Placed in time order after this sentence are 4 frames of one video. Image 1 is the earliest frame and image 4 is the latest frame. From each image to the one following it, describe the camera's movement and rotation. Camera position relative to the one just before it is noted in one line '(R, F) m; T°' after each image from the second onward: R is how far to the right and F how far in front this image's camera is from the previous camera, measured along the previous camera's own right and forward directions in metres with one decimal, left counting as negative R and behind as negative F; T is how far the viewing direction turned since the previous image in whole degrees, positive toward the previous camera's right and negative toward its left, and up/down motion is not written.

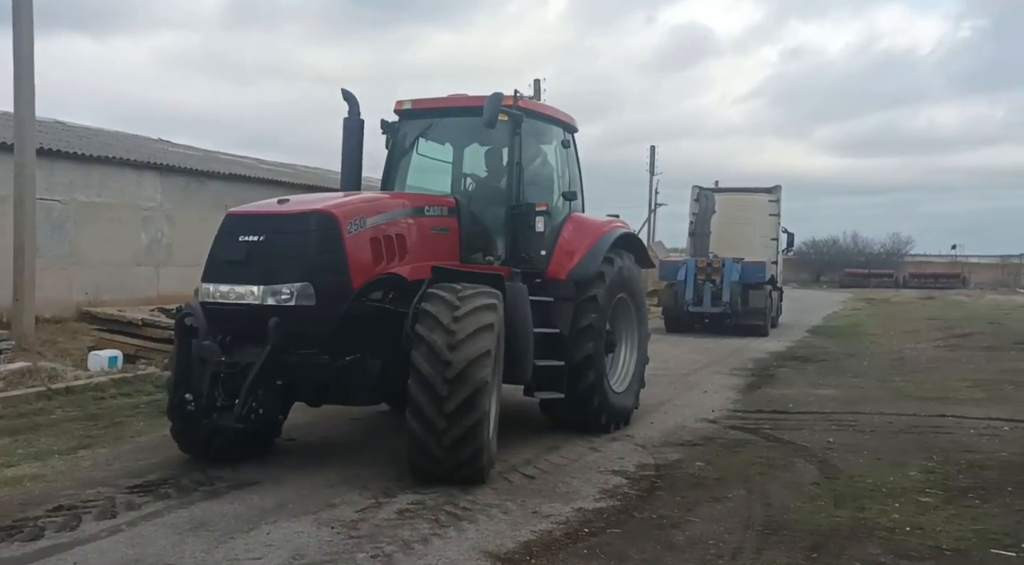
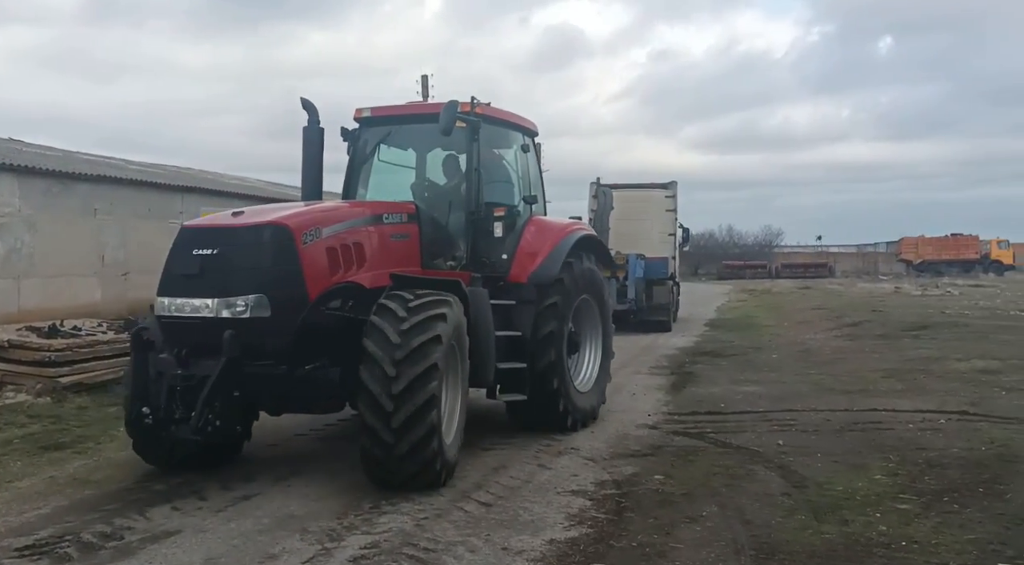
(-0.4, +0.6) m; +7°
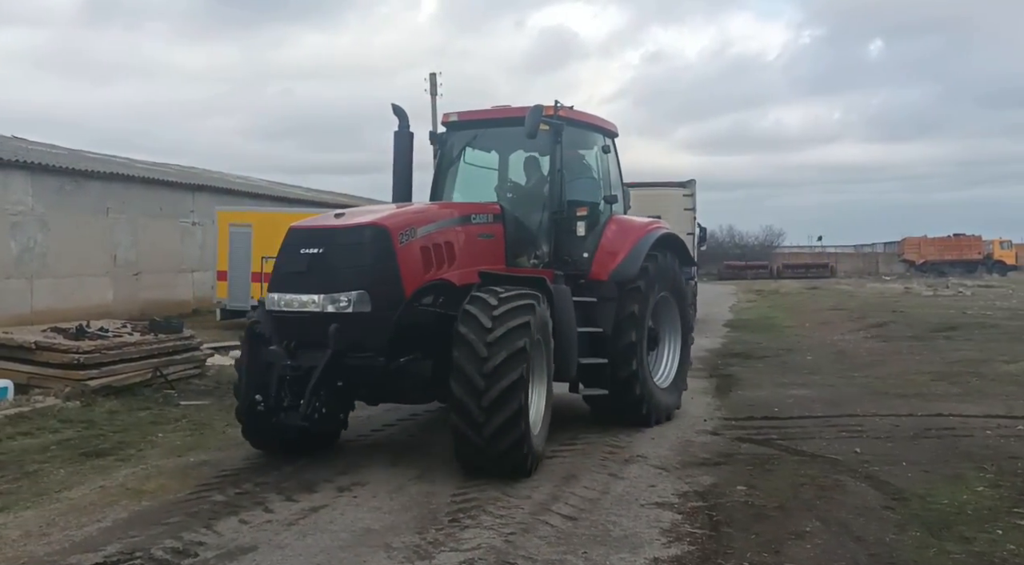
(-0.5, +0.4) m; 0°
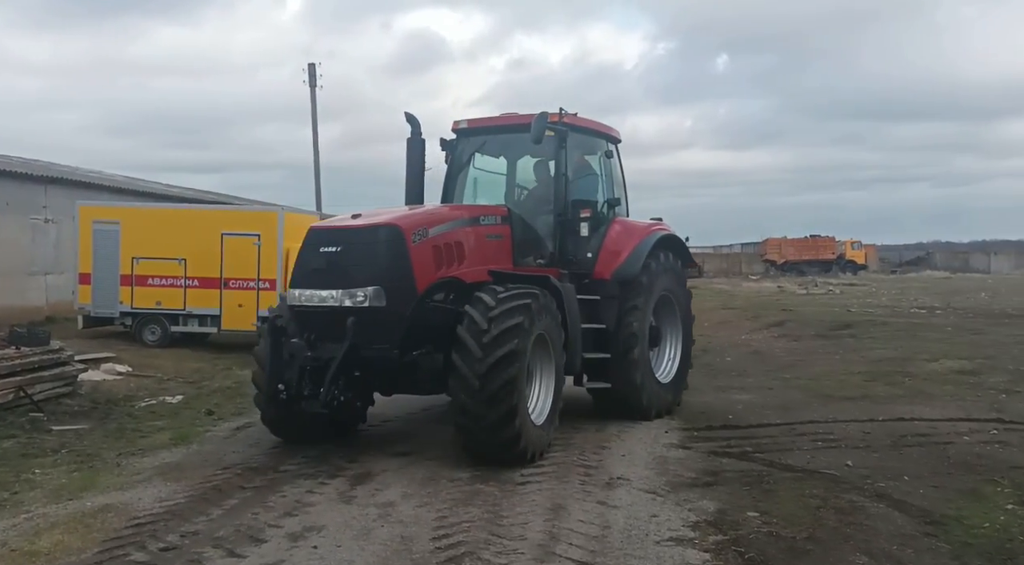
(-0.6, +1.0) m; +8°
